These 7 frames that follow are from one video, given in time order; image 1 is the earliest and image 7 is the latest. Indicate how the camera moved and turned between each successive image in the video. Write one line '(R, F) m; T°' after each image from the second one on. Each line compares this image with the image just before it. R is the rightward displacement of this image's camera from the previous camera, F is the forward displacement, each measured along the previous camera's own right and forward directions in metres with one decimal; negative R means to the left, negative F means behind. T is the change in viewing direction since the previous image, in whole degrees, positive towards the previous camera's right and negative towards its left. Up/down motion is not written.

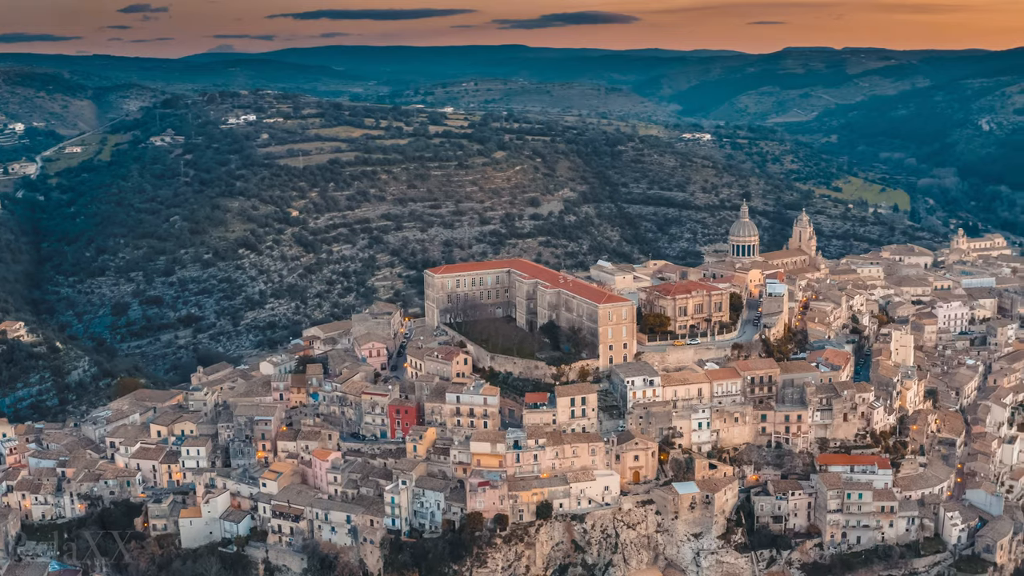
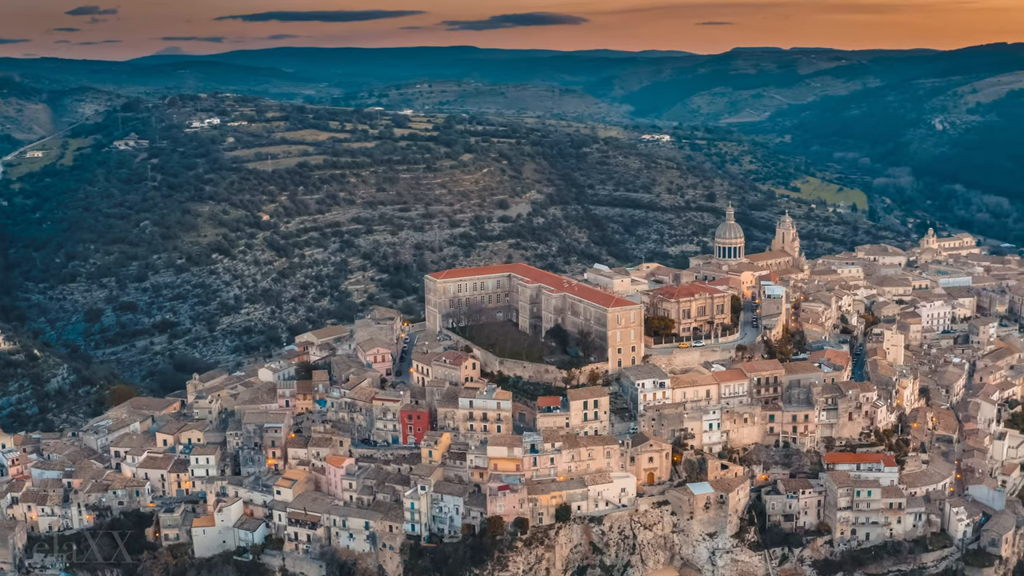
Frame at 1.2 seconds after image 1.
(-1.7, -0.2) m; +2°
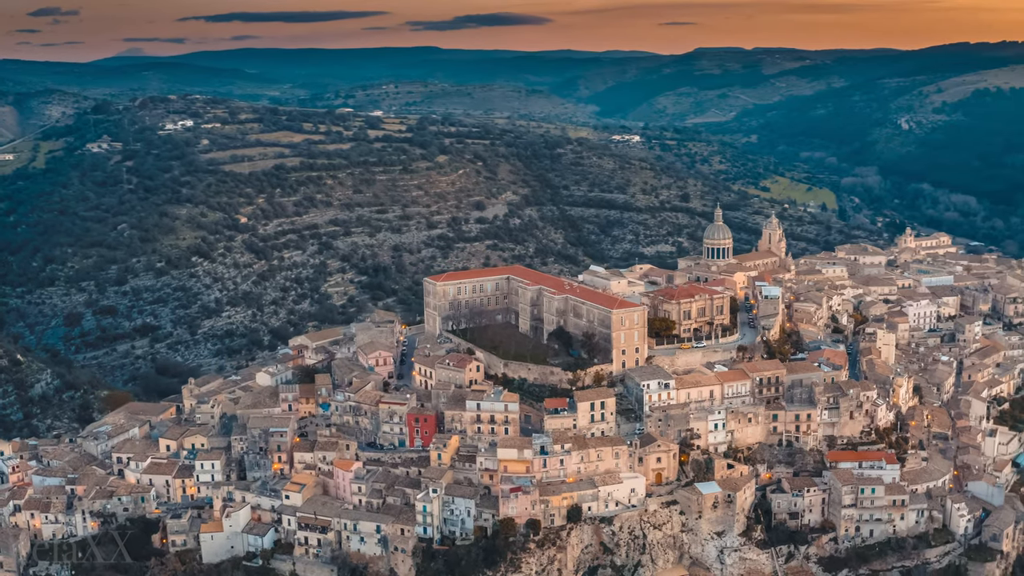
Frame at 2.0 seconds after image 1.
(-1.2, -0.2) m; +2°
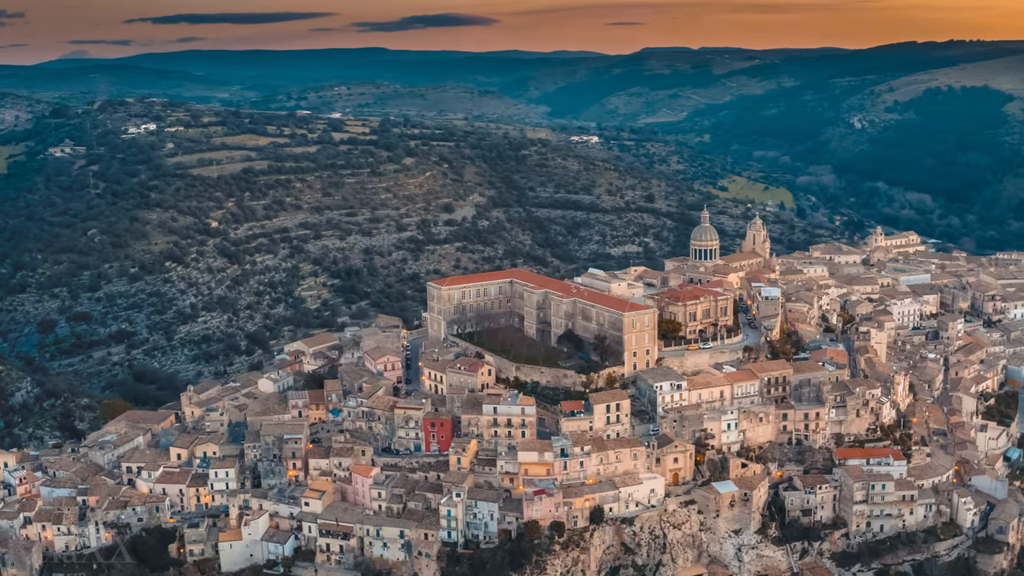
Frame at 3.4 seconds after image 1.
(-1.9, -0.2) m; +2°
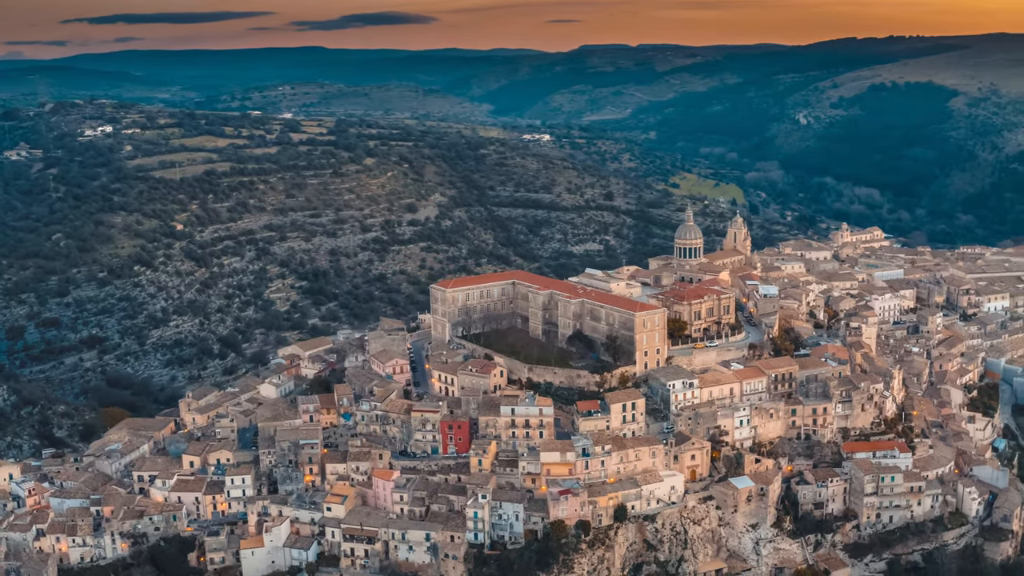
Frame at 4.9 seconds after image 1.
(-2.1, -0.2) m; +3°
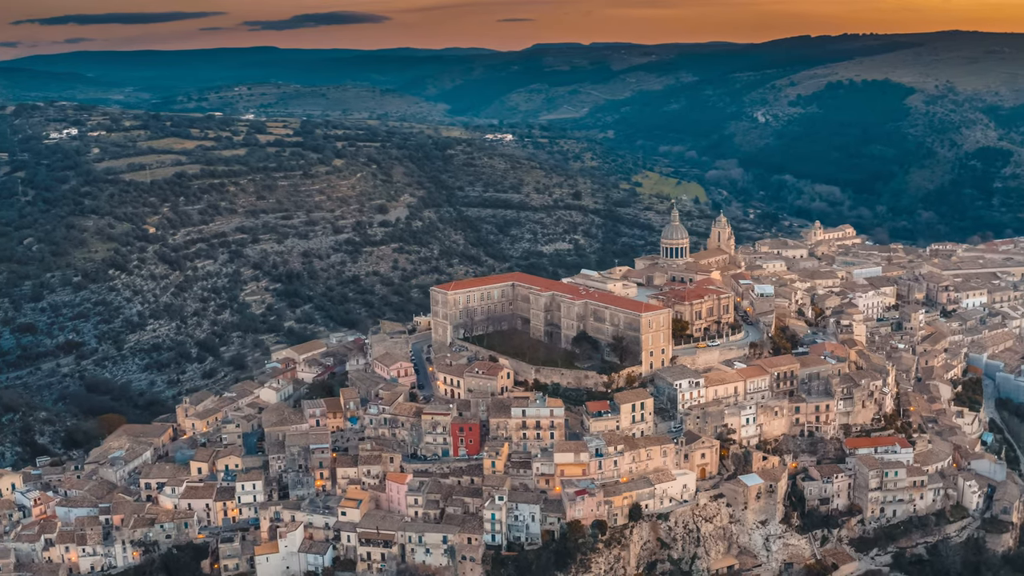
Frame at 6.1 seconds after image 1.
(-1.6, -0.2) m; +2°
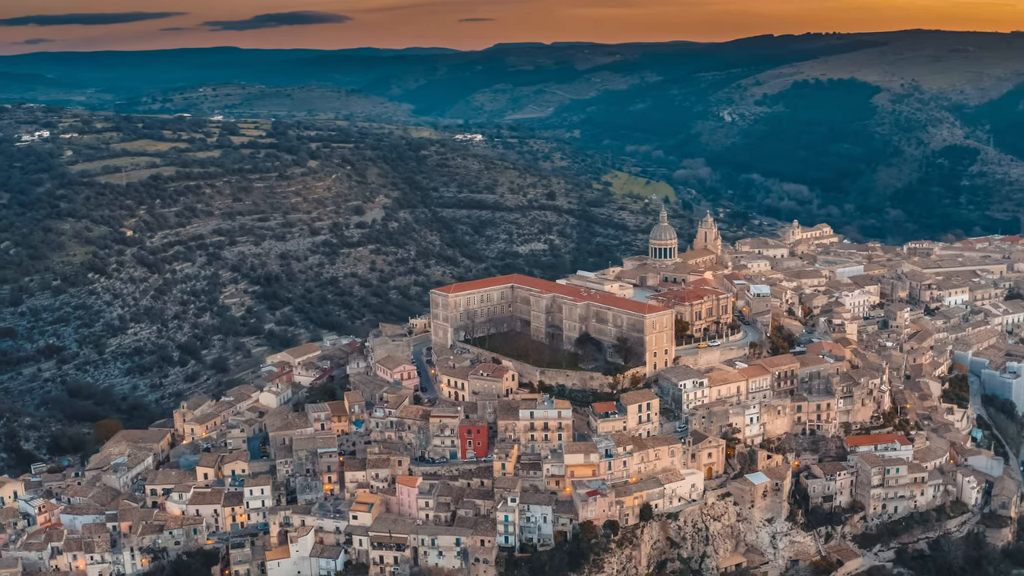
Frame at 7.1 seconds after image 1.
(-1.3, -0.2) m; +2°
